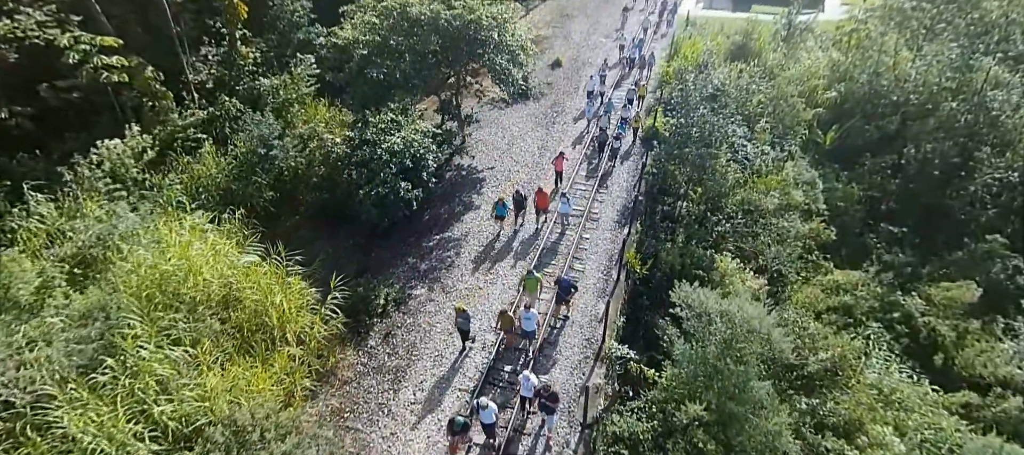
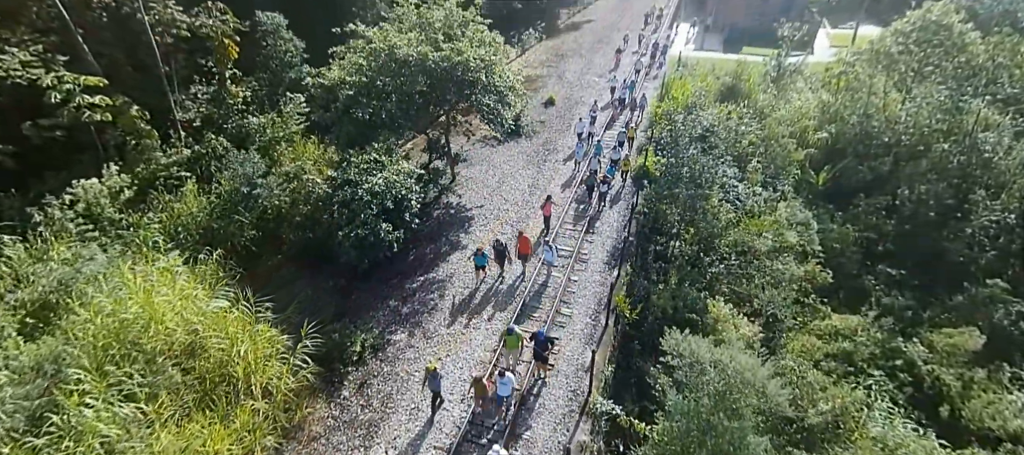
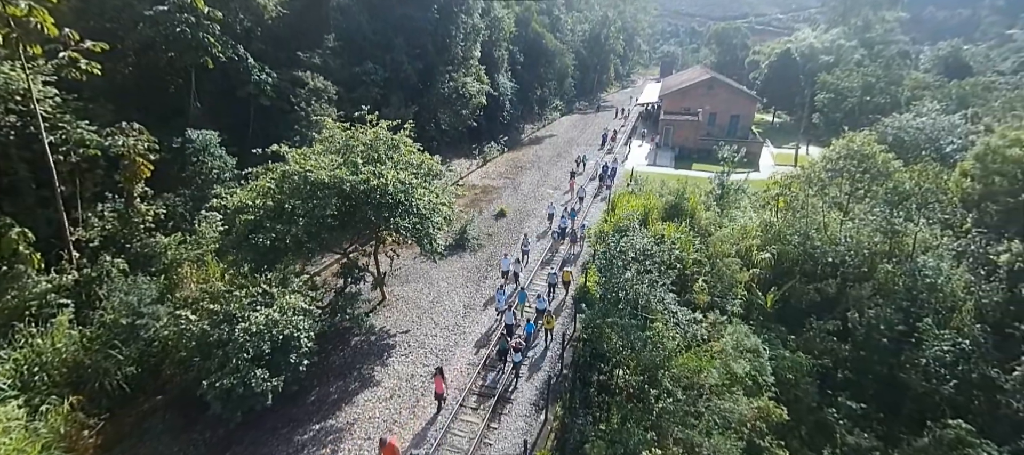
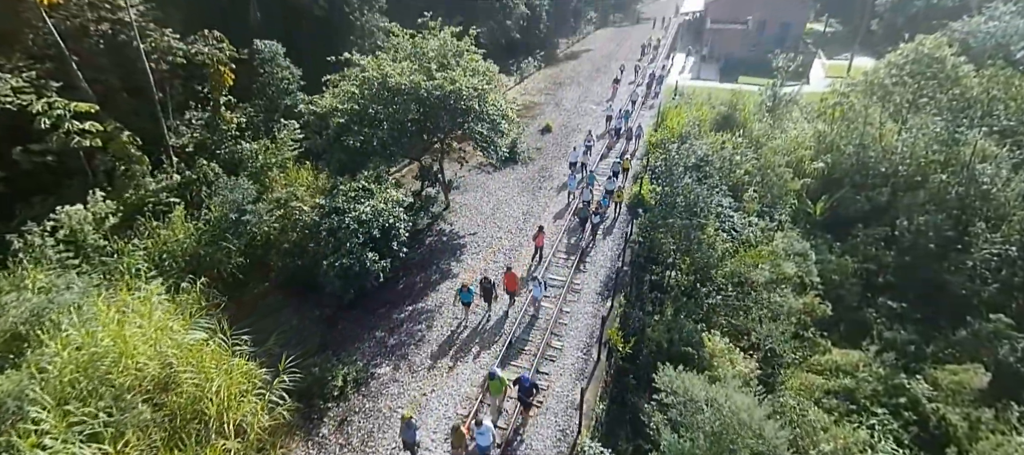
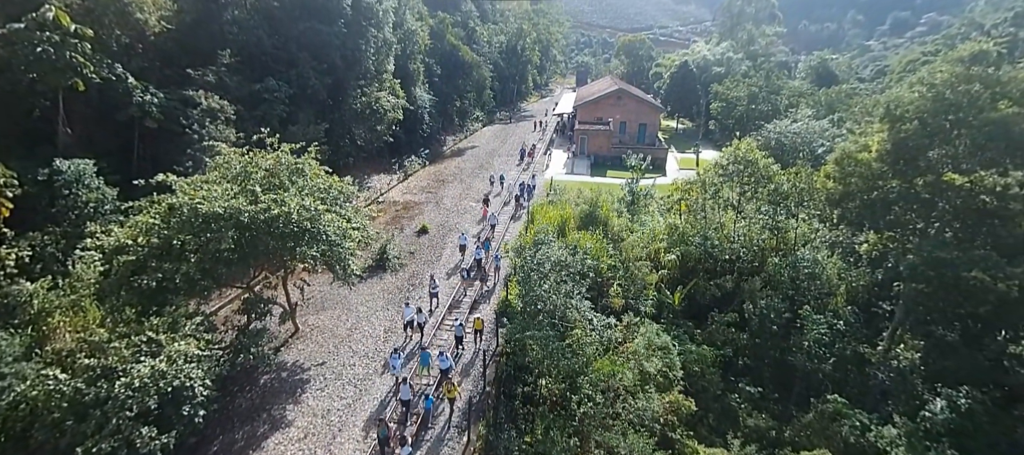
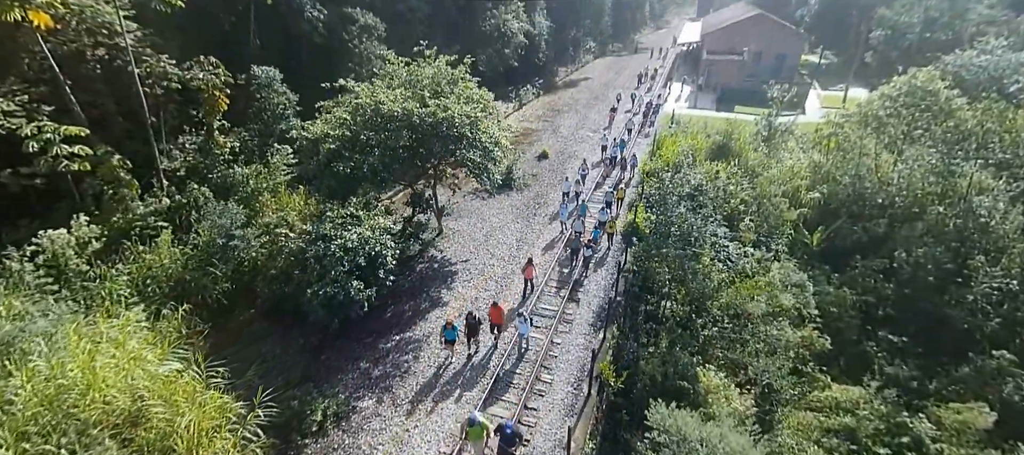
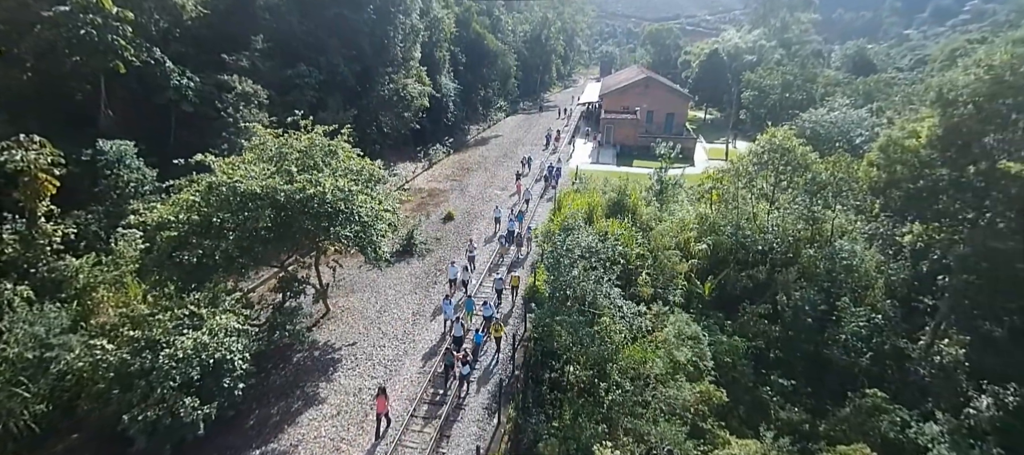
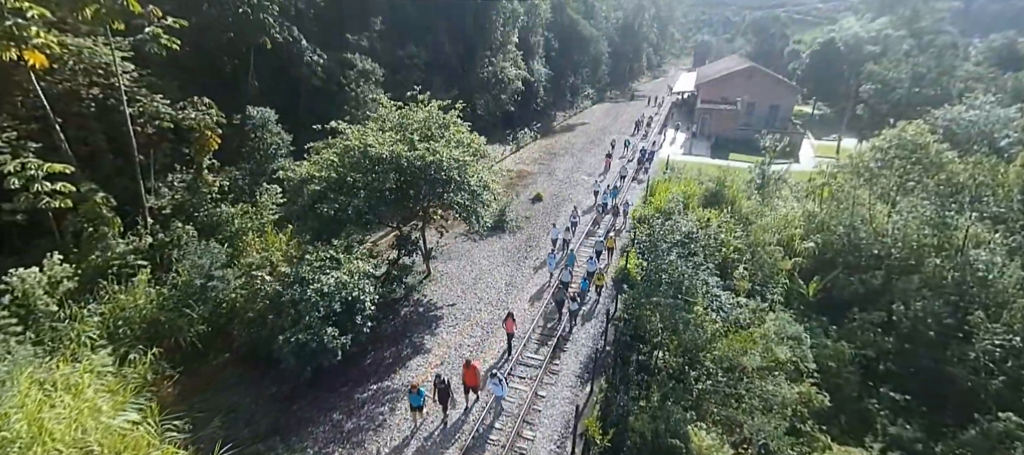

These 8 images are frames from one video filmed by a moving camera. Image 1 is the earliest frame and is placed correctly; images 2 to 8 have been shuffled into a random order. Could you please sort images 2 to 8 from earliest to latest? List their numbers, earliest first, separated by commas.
2, 4, 6, 8, 3, 7, 5
